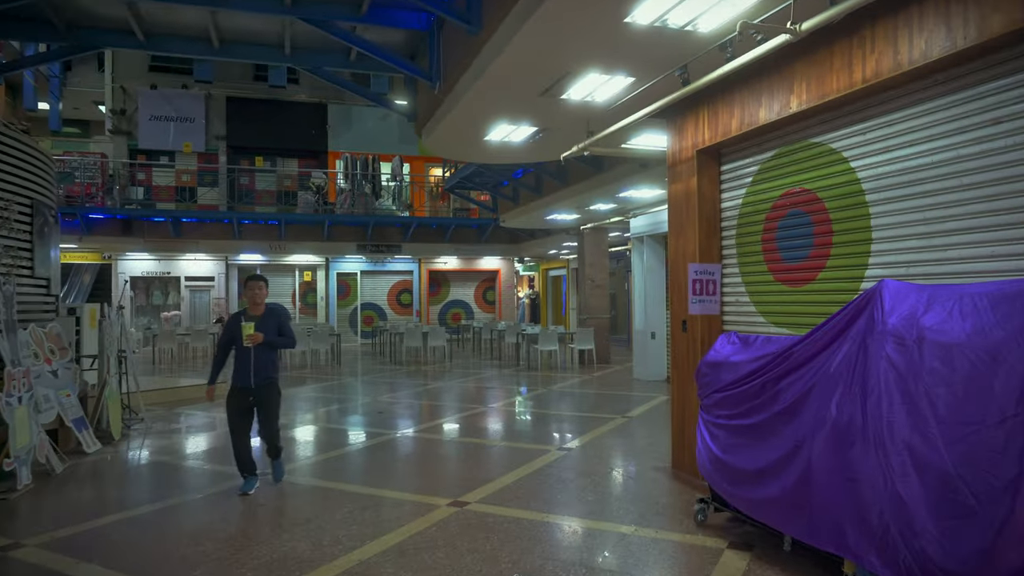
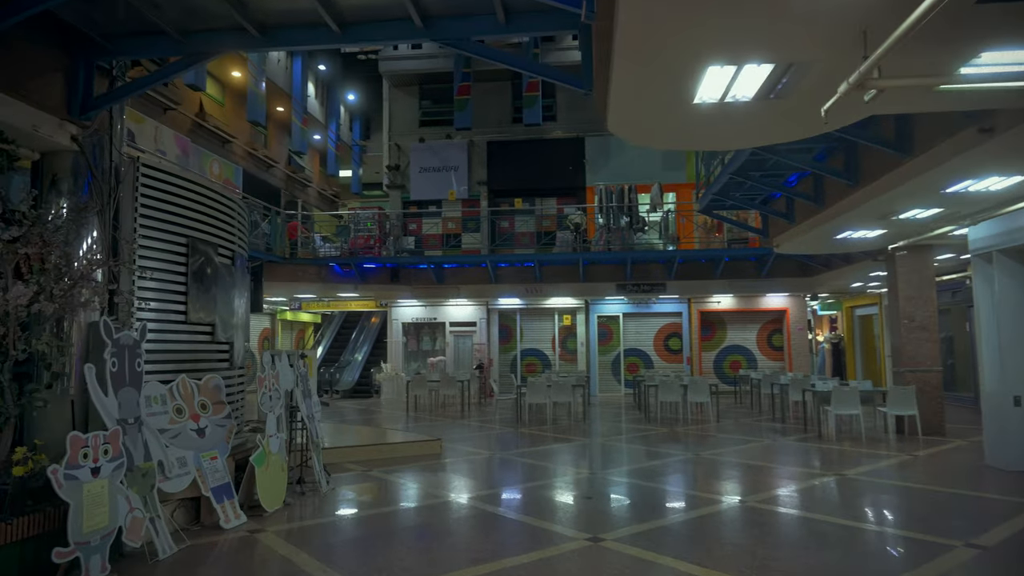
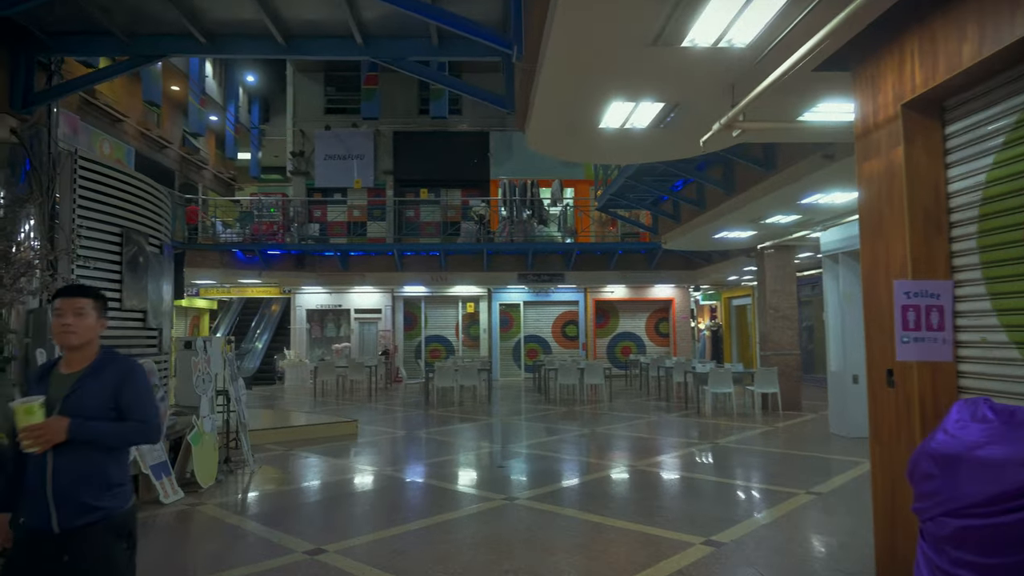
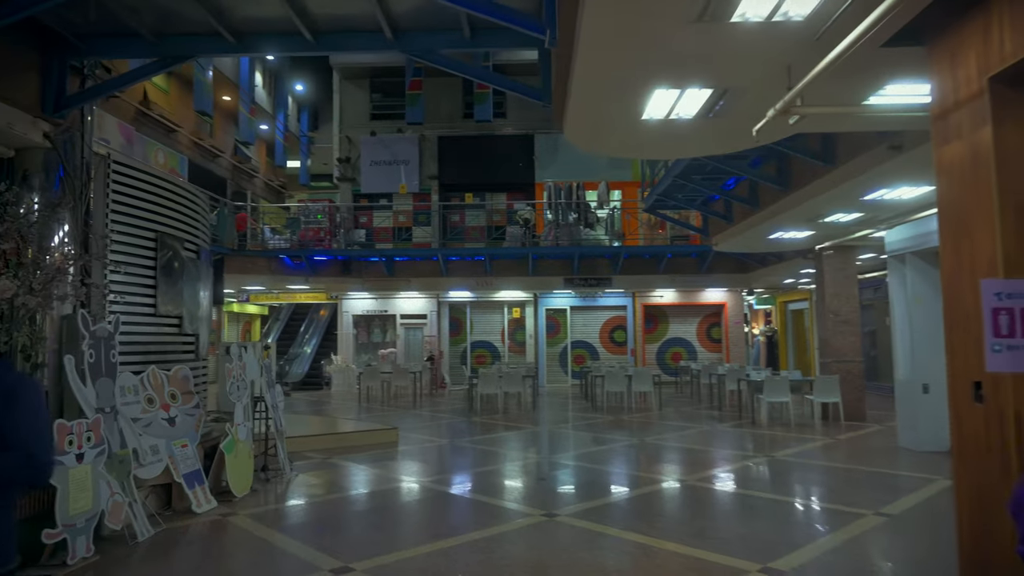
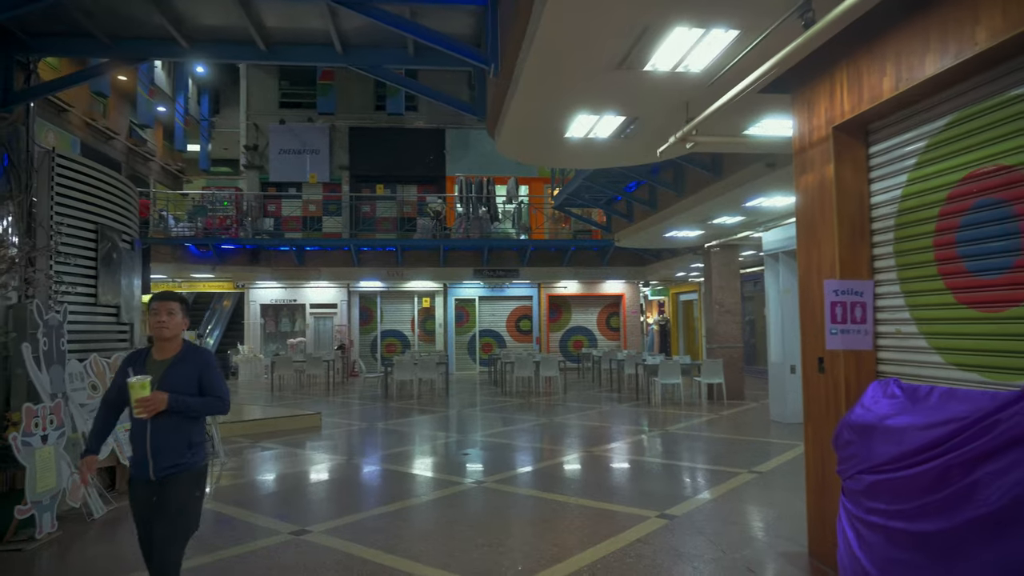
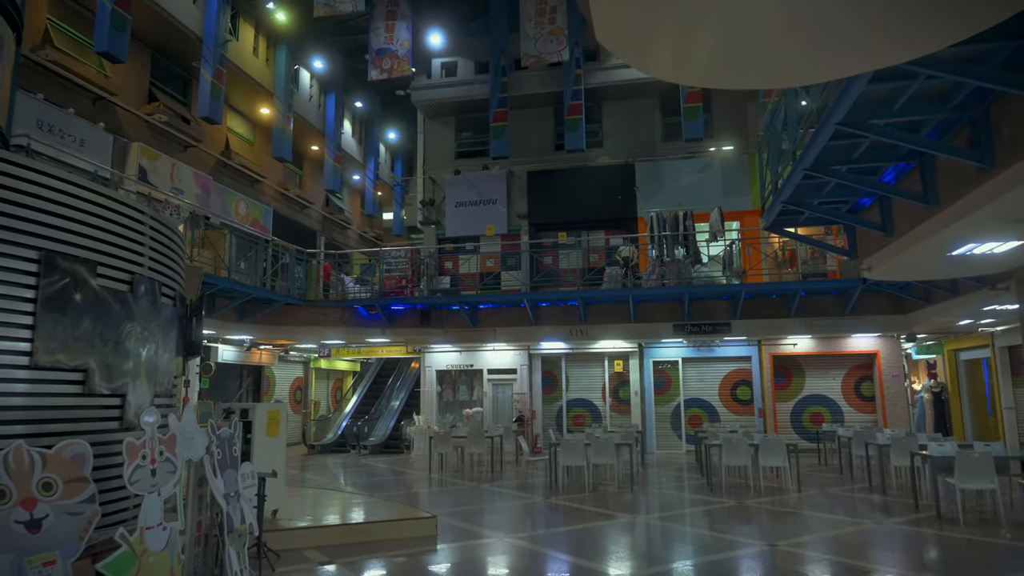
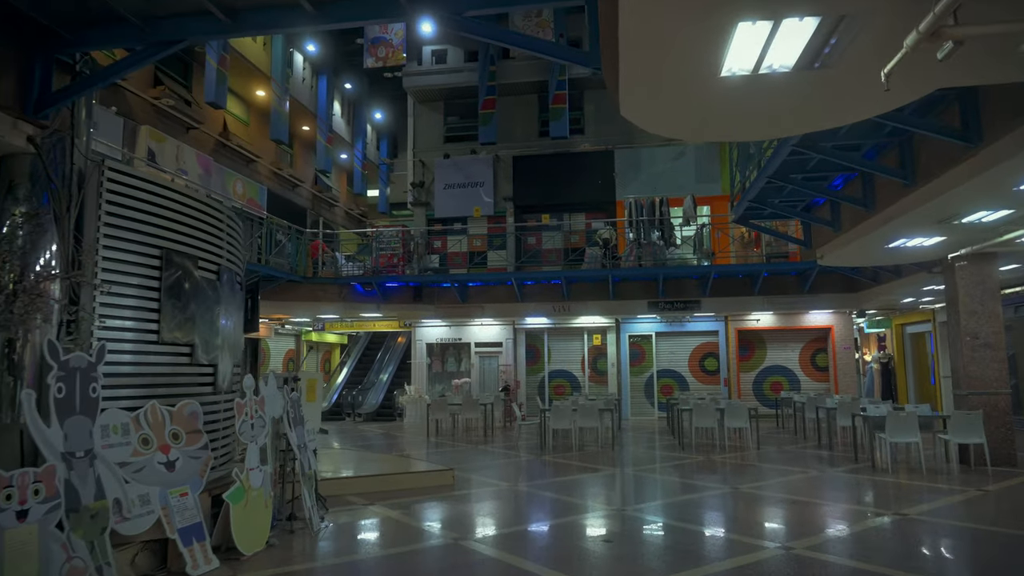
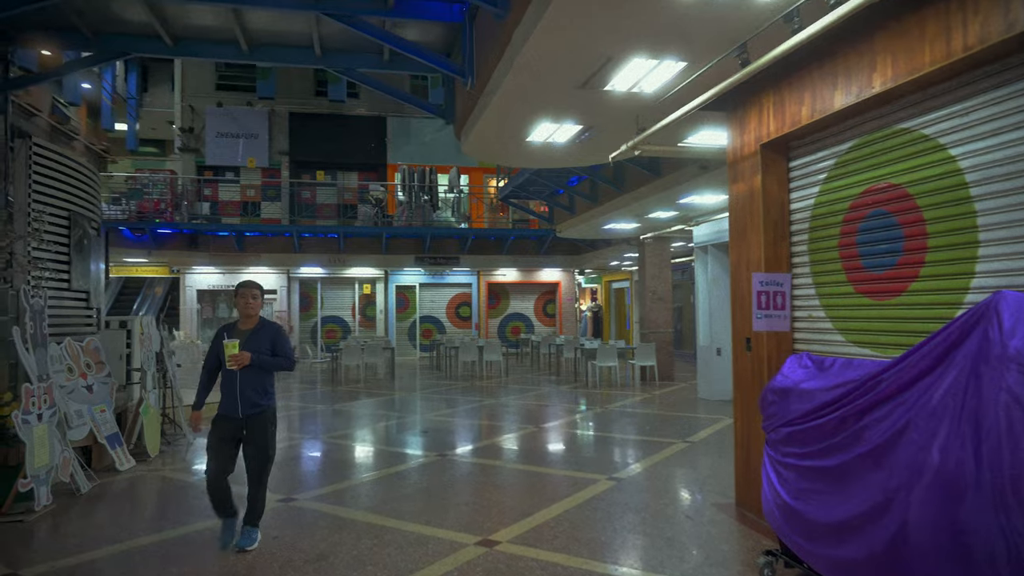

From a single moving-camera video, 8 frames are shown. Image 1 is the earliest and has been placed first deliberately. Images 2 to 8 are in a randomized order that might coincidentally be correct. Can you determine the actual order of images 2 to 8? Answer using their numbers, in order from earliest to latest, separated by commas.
8, 5, 3, 4, 2, 7, 6
